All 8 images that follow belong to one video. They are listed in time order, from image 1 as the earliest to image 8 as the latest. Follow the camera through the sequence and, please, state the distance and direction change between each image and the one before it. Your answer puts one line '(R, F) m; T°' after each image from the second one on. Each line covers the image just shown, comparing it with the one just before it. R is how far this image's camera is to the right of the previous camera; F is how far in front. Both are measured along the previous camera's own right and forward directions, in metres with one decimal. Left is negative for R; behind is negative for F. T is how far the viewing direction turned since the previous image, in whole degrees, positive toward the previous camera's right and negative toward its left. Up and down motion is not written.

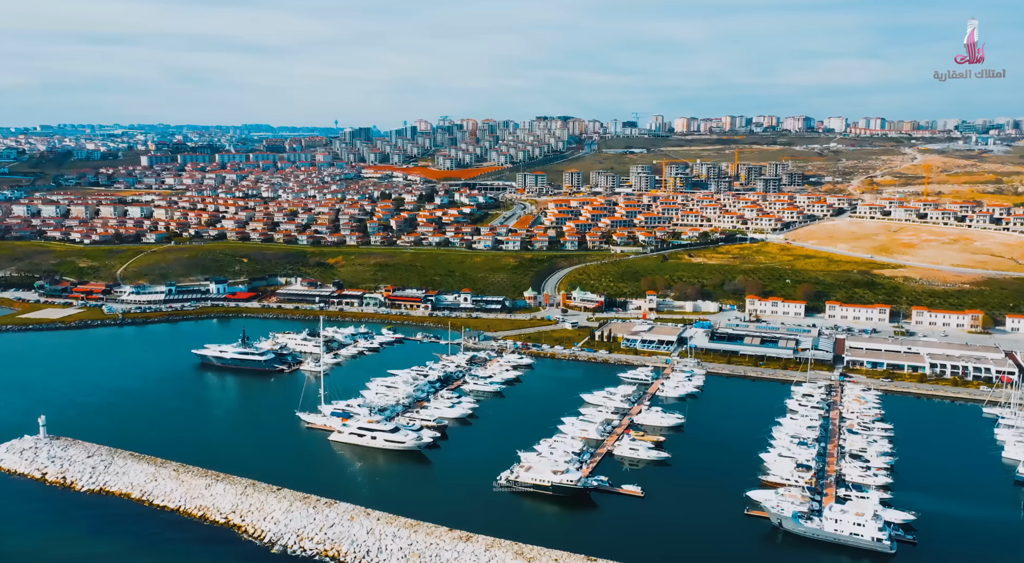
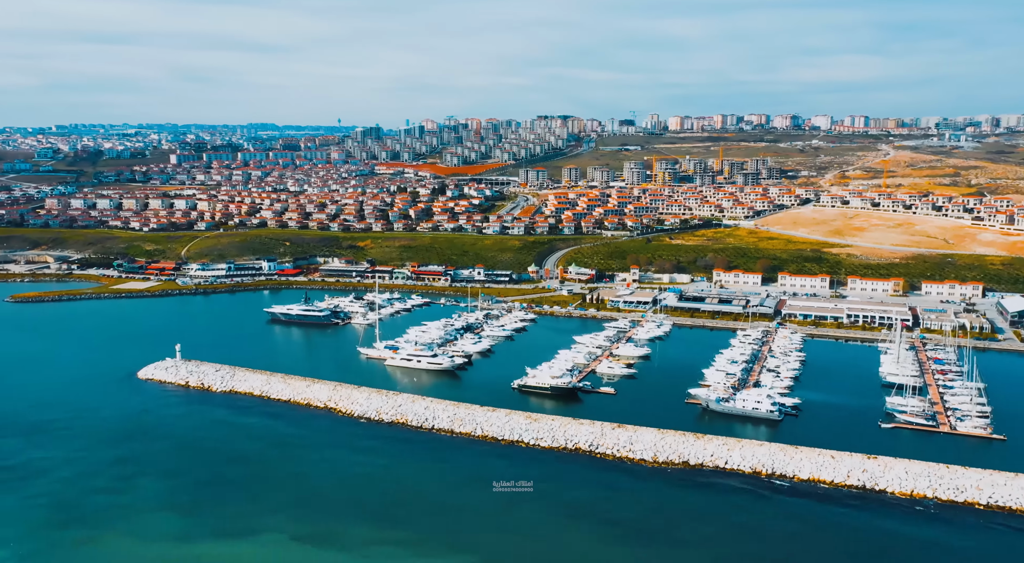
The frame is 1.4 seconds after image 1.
(-0.2, -4.9) m; 0°
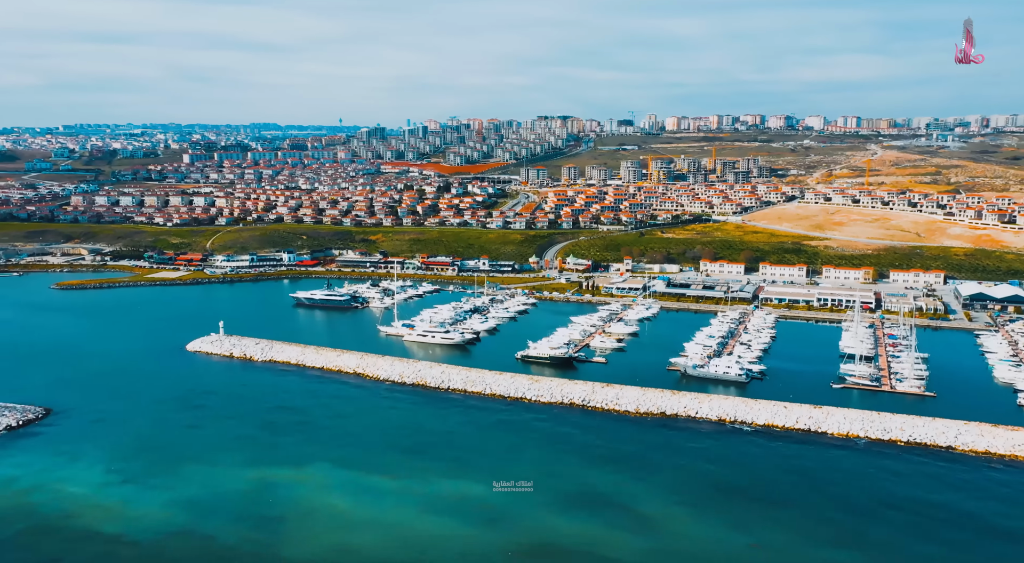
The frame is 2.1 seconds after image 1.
(-0.1, -2.5) m; 0°
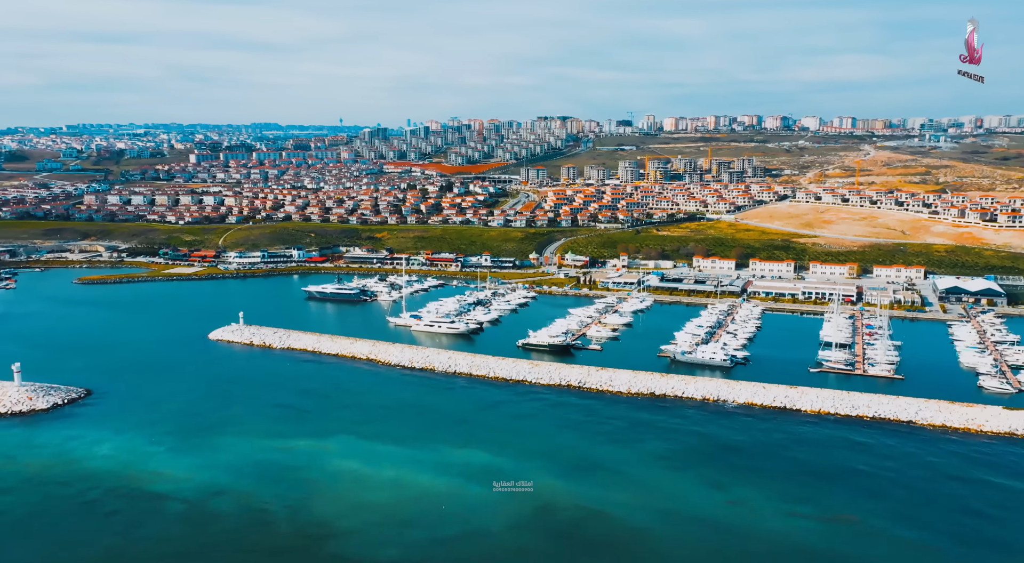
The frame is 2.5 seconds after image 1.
(0.0, -1.4) m; 0°
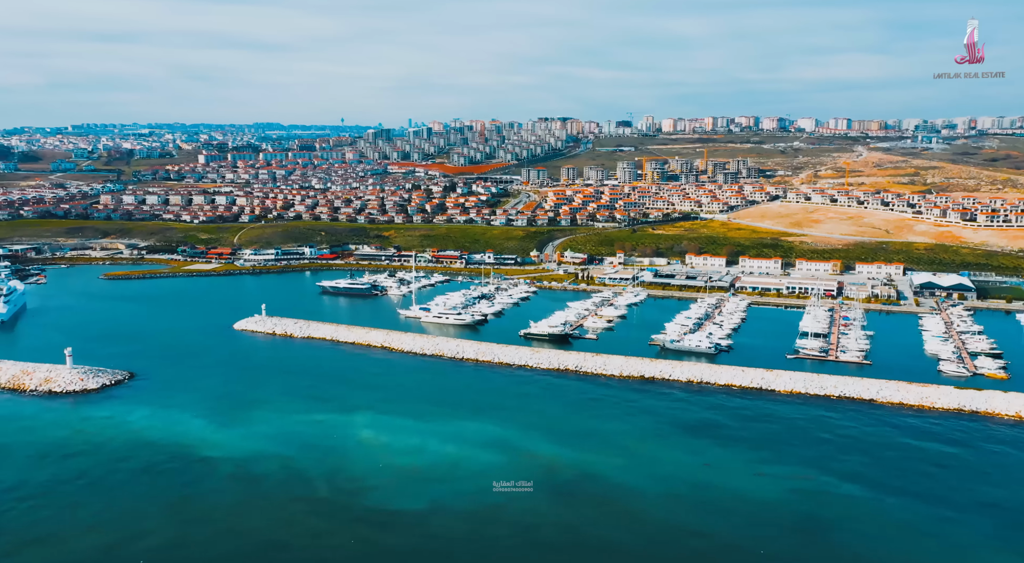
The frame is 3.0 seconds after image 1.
(-0.1, -1.7) m; 0°
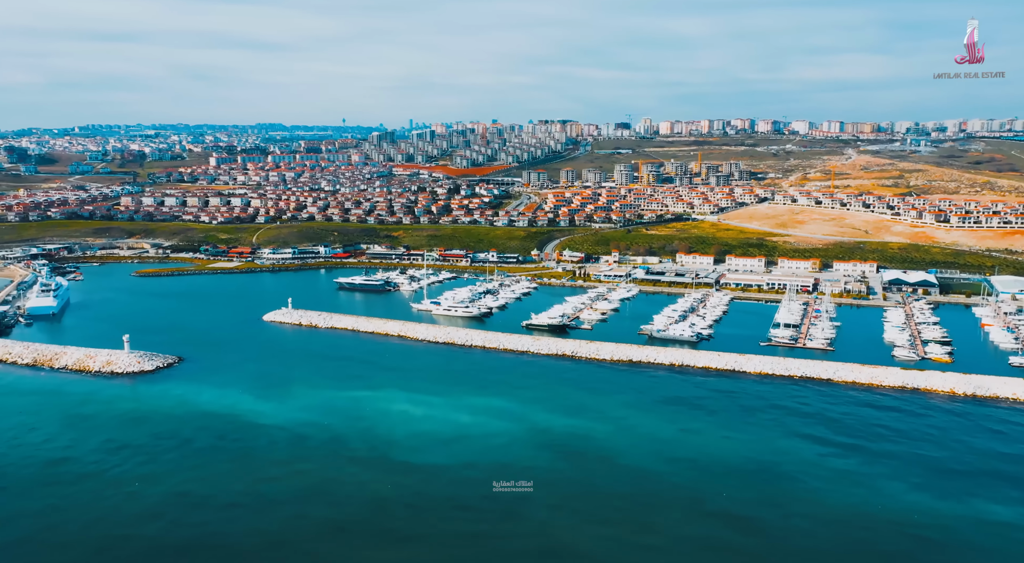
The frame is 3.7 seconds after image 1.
(-0.1, -2.5) m; 0°
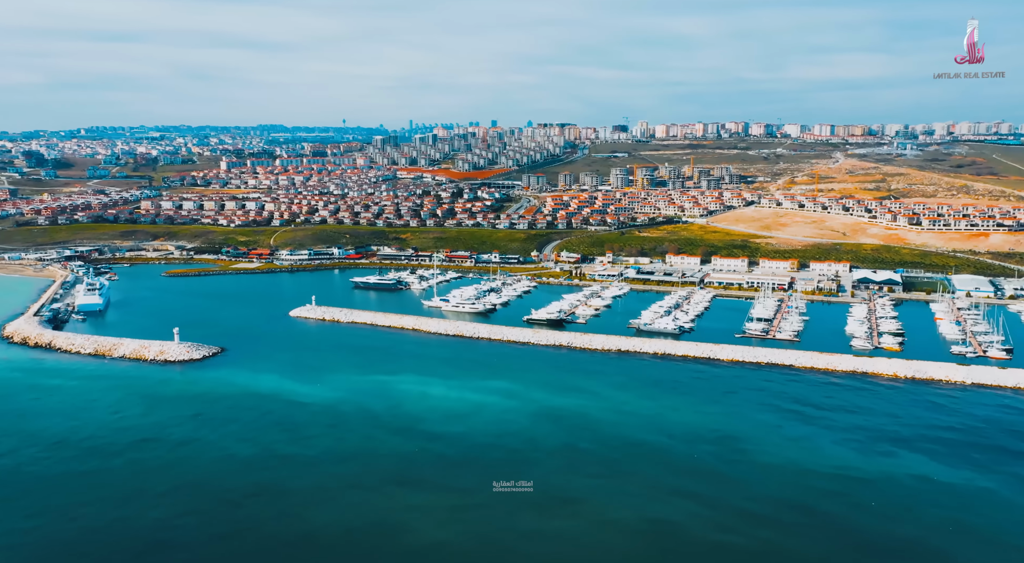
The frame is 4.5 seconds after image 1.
(-0.1, -2.8) m; 0°
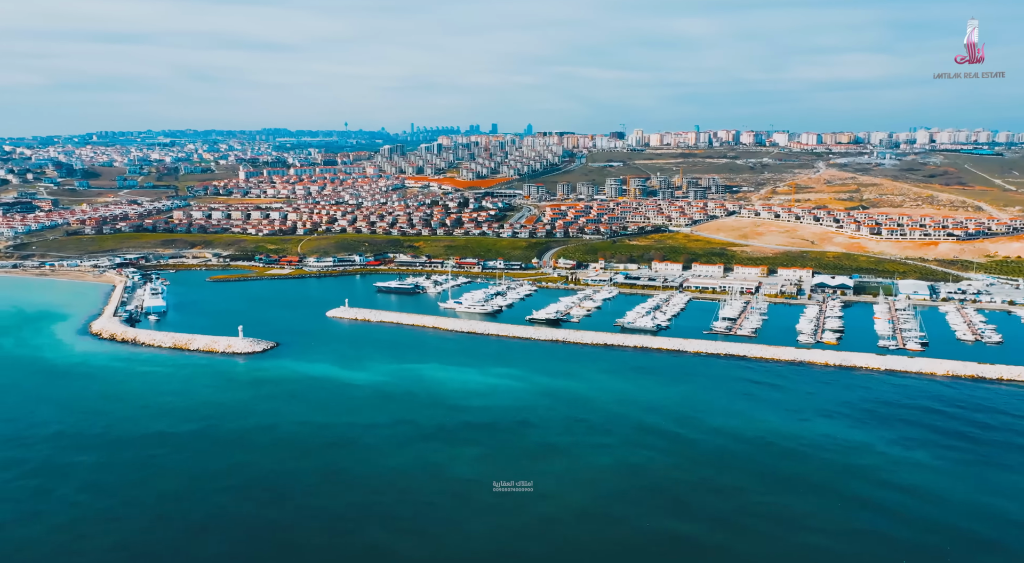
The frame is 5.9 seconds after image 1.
(-0.2, -5.0) m; 0°
